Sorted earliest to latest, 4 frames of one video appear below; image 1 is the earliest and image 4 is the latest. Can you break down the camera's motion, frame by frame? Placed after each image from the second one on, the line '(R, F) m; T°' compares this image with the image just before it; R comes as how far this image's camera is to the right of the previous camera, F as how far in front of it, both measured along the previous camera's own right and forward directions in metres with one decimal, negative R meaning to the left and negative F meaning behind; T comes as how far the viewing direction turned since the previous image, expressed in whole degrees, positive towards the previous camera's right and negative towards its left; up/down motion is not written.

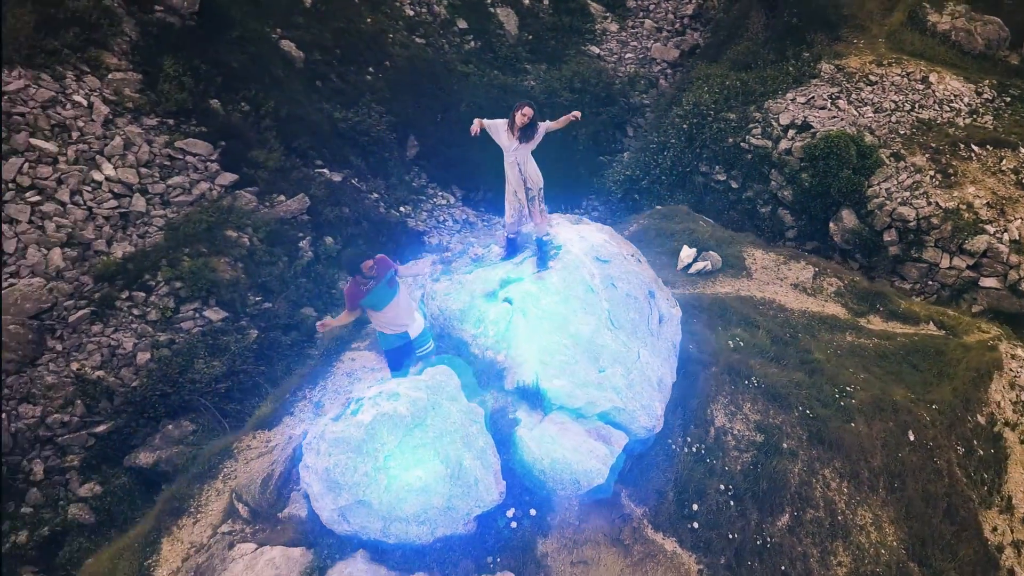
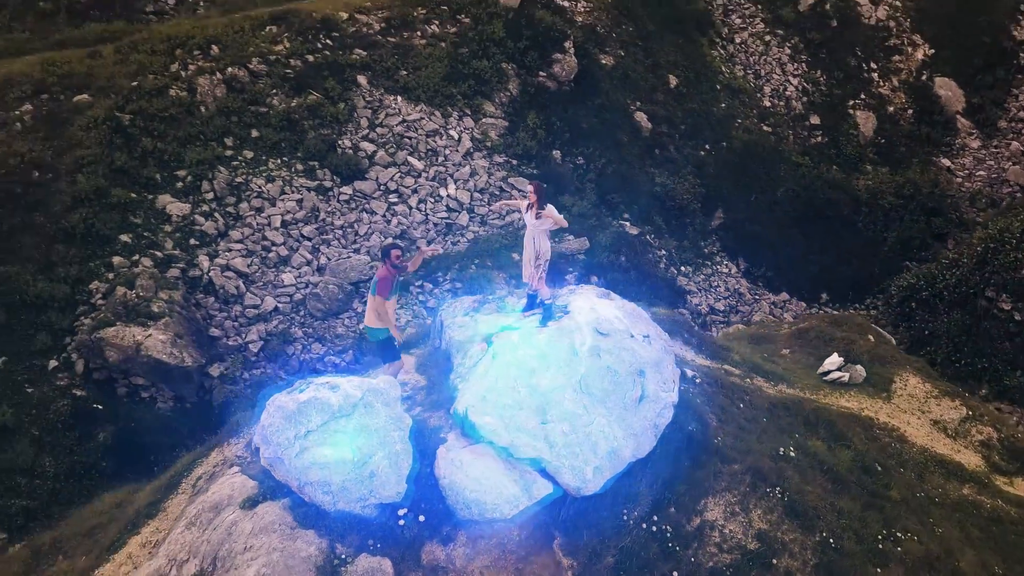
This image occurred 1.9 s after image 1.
(+3.1, -0.3) m; -30°
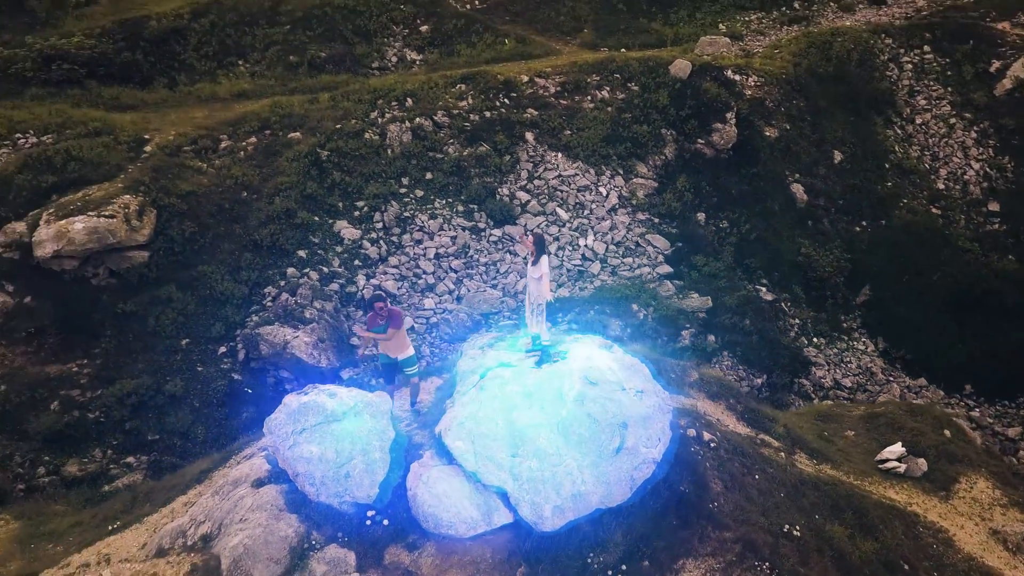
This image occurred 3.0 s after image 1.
(+2.0, -0.5) m; -16°
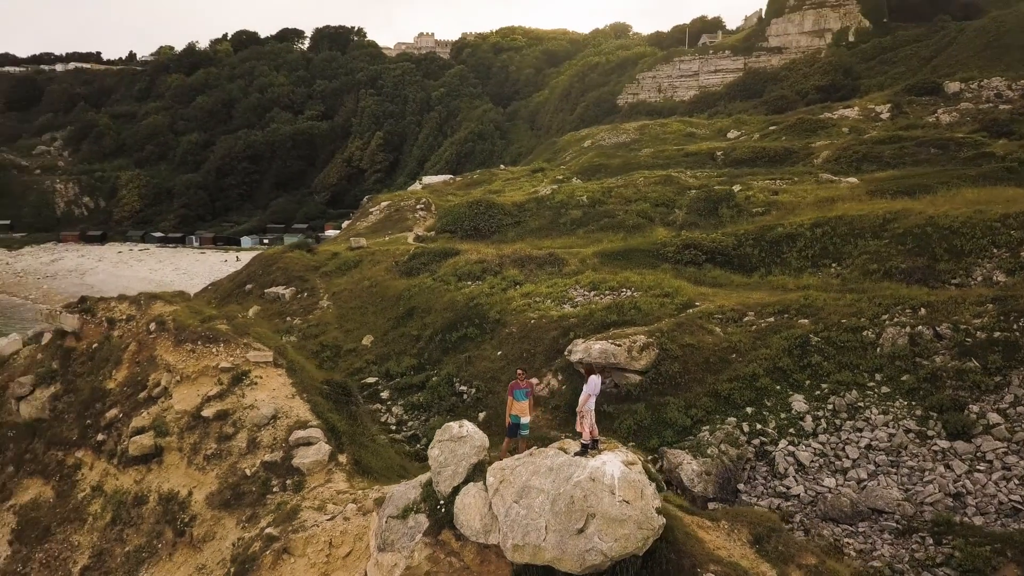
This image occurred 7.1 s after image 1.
(+6.8, -0.2) m; -53°
